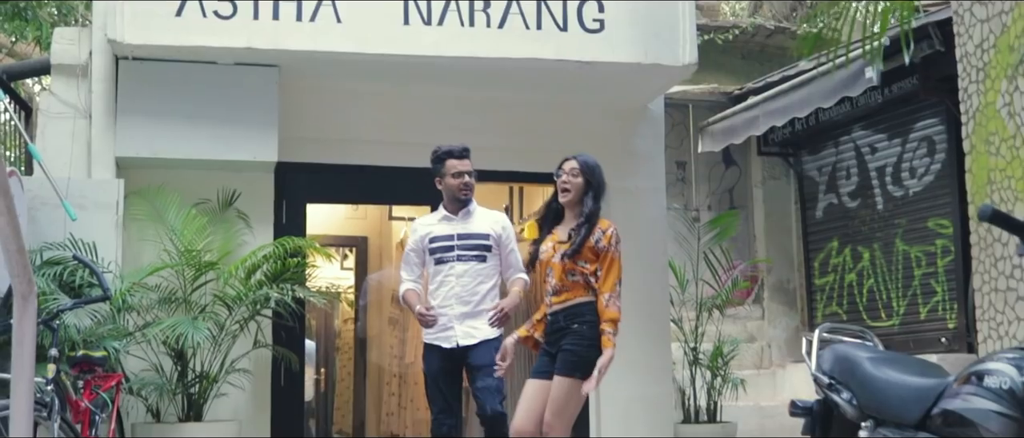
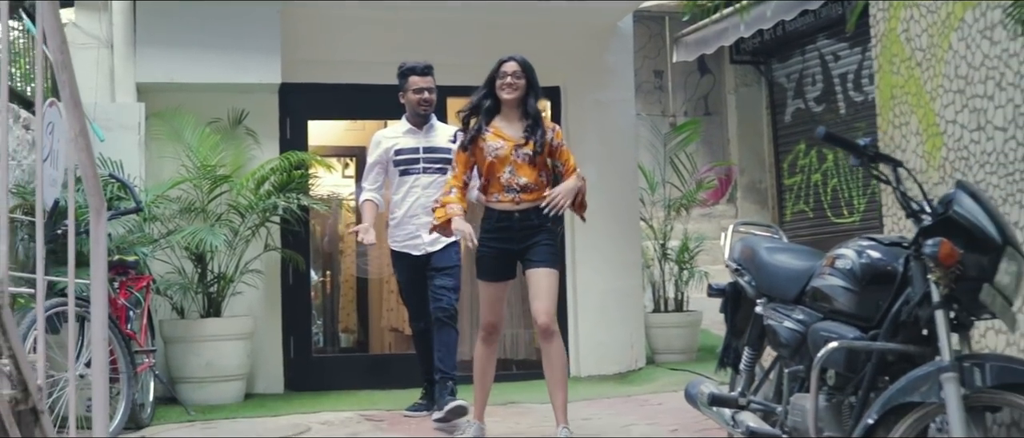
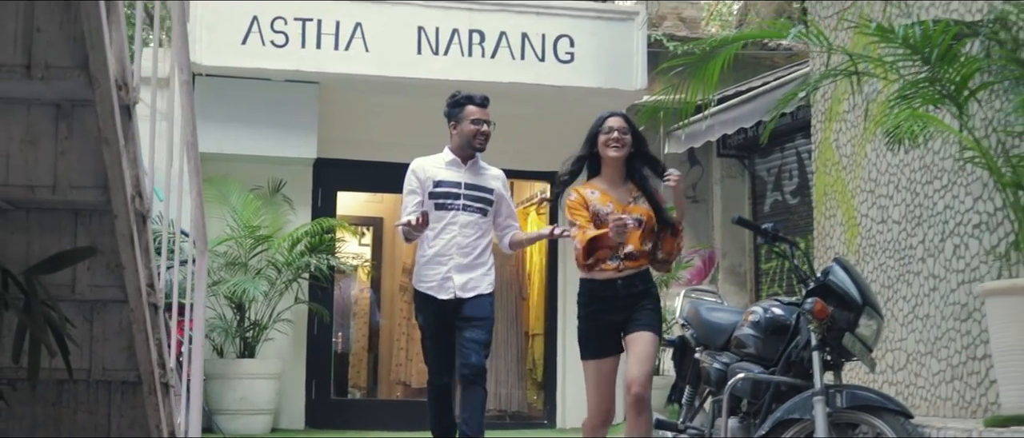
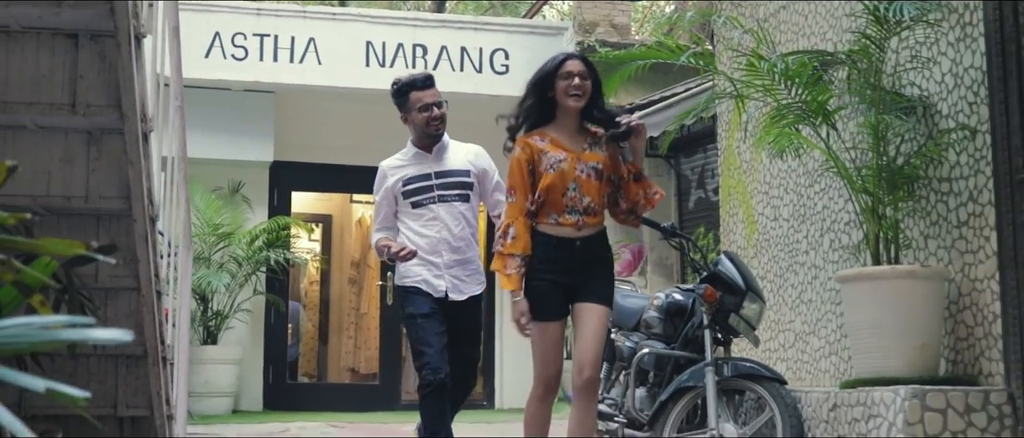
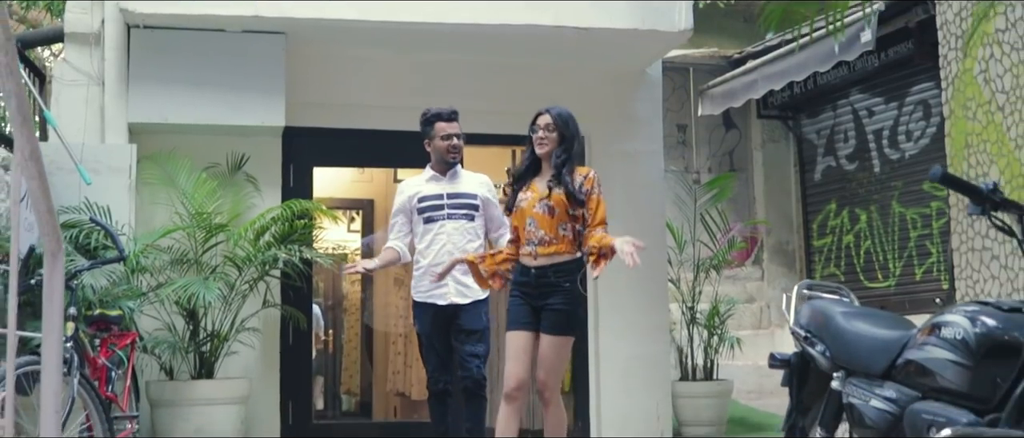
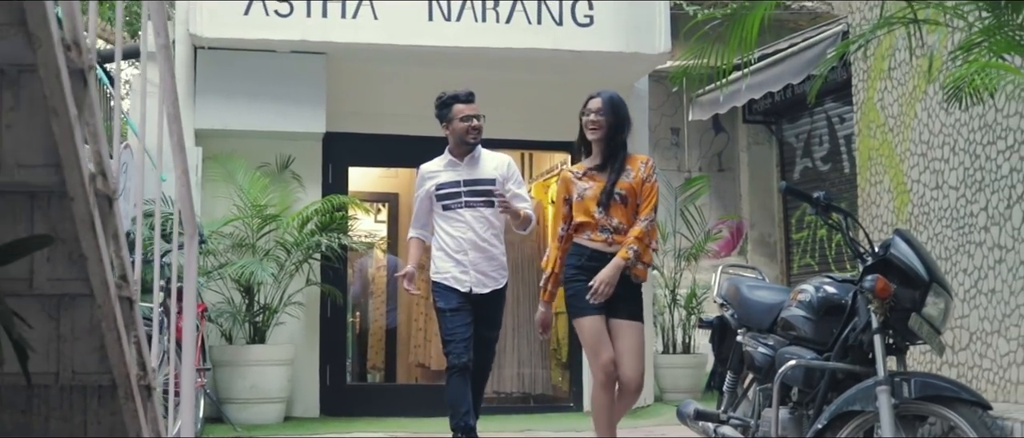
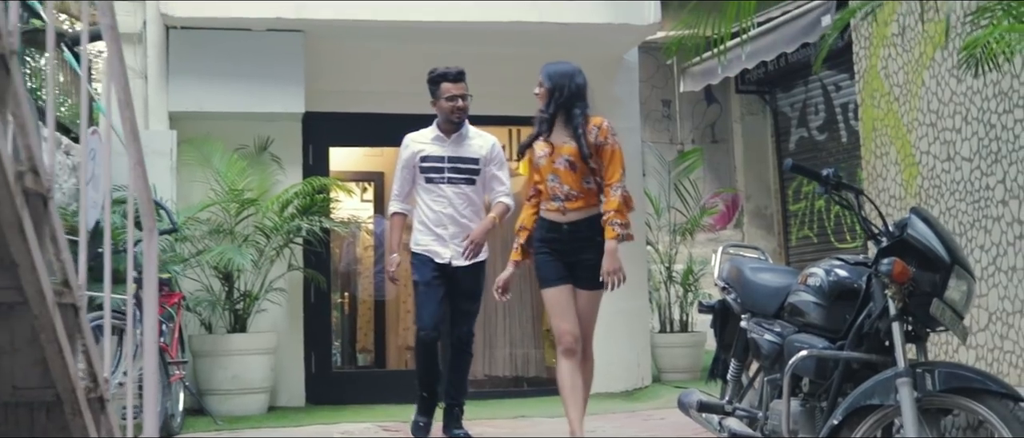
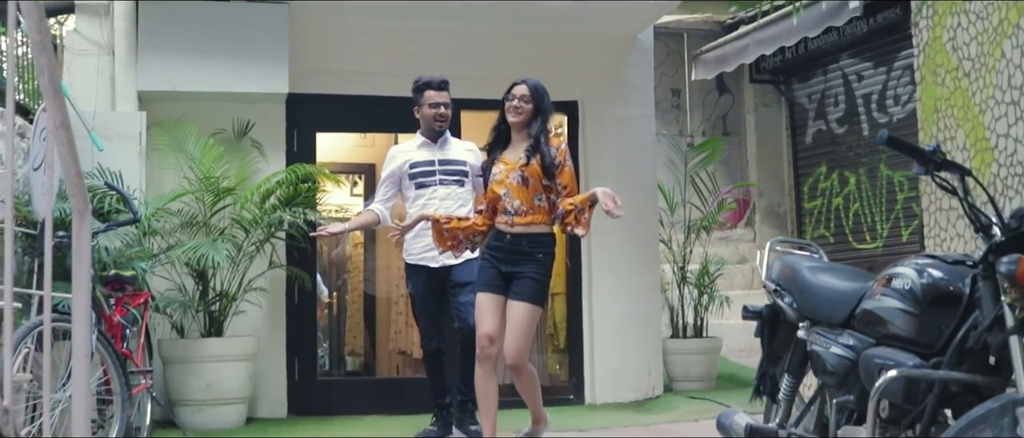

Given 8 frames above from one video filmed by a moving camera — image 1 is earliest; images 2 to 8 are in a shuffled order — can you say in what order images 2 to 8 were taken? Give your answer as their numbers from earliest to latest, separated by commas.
5, 8, 2, 7, 6, 3, 4
